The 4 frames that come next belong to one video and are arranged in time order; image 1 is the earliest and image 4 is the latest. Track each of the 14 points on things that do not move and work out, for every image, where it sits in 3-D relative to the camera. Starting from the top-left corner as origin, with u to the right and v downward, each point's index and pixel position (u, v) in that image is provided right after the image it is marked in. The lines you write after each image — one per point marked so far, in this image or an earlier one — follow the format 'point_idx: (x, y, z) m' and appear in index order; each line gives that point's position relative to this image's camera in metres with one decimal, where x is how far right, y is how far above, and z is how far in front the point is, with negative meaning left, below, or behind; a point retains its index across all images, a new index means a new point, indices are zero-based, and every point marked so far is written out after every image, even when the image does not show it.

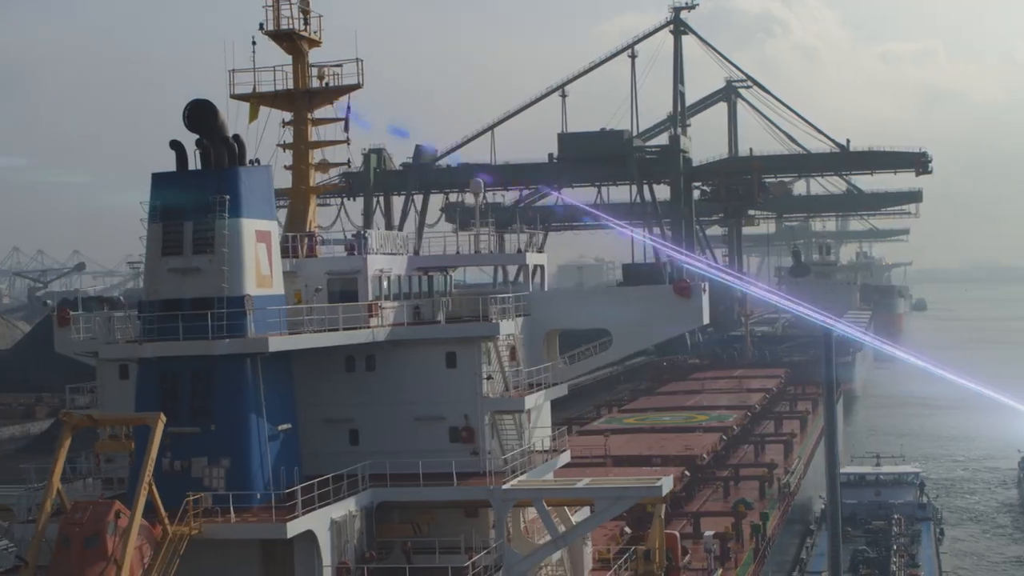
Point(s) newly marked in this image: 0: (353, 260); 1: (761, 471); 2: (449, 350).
0: (-0.7, +0.1, +7.7) m
1: (+2.3, -1.7, +16.5) m
2: (-0.3, -0.3, +7.6) m
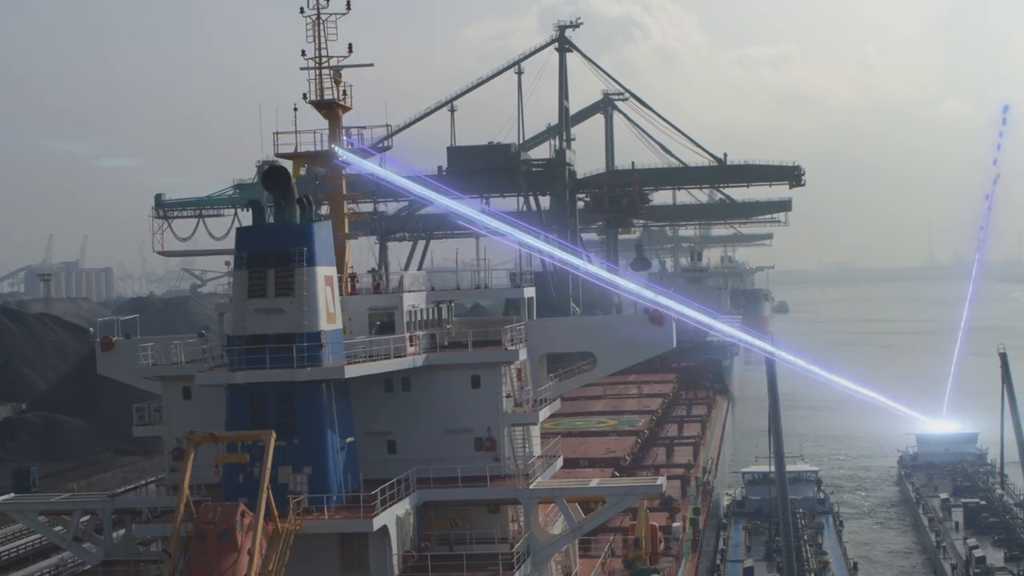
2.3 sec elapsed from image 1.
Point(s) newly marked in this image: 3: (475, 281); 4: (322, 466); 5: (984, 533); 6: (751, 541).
0: (-0.6, 0.0, +9.1) m
1: (+1.7, -1.9, +18.1) m
2: (-0.2, -0.4, +9.0) m
3: (-0.2, +0.1, +9.8) m
4: (-0.9, -0.8, +8.0) m
5: (+4.6, -2.4, +17.4) m
6: (+2.2, -2.4, +16.6) m
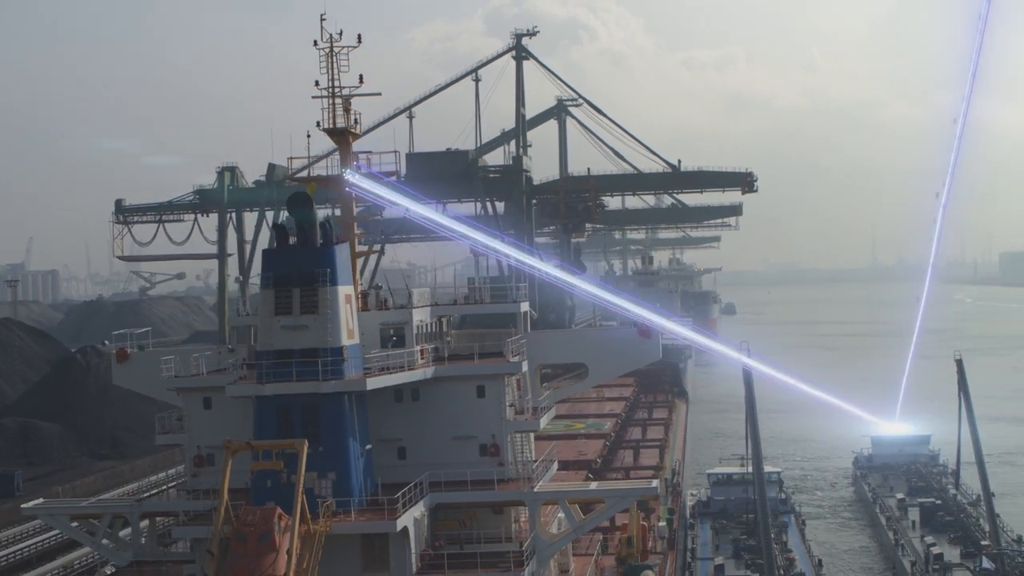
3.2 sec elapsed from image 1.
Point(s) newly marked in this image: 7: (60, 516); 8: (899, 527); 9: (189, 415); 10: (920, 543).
0: (-0.6, -0.1, +9.8) m
1: (+1.4, -2.0, +18.8) m
2: (-0.2, -0.5, +9.7) m
3: (-0.2, 0.0, +10.4) m
4: (-0.8, -0.9, +8.7) m
5: (+4.4, -2.5, +18.1) m
6: (+2.0, -2.5, +17.3) m
7: (-2.5, -1.3, +9.7) m
8: (+4.0, -2.5, +18.5) m
9: (-1.8, -0.7, +9.9) m
10: (+4.0, -2.5, +17.3) m
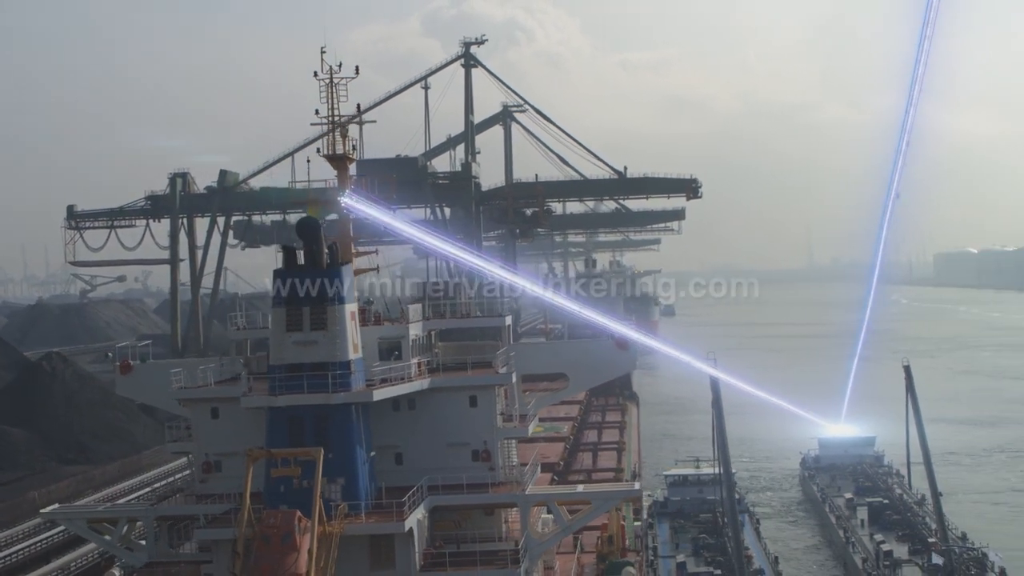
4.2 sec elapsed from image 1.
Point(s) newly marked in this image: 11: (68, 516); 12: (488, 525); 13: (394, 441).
0: (-0.7, -0.2, +10.4) m
1: (+1.0, -2.1, +19.5) m
2: (-0.2, -0.6, +10.4) m
3: (-0.3, -0.1, +11.1) m
4: (-0.8, -1.0, +9.3) m
5: (+4.0, -2.6, +19.0) m
6: (+1.7, -2.6, +18.1) m
7: (-2.5, -1.4, +10.3) m
8: (+3.7, -2.6, +19.3) m
9: (-1.9, -0.8, +10.5) m
10: (+3.7, -2.6, +18.1) m
11: (-2.6, -1.3, +10.3) m
12: (-0.1, -1.4, +10.2) m
13: (-0.7, -0.9, +10.3) m
